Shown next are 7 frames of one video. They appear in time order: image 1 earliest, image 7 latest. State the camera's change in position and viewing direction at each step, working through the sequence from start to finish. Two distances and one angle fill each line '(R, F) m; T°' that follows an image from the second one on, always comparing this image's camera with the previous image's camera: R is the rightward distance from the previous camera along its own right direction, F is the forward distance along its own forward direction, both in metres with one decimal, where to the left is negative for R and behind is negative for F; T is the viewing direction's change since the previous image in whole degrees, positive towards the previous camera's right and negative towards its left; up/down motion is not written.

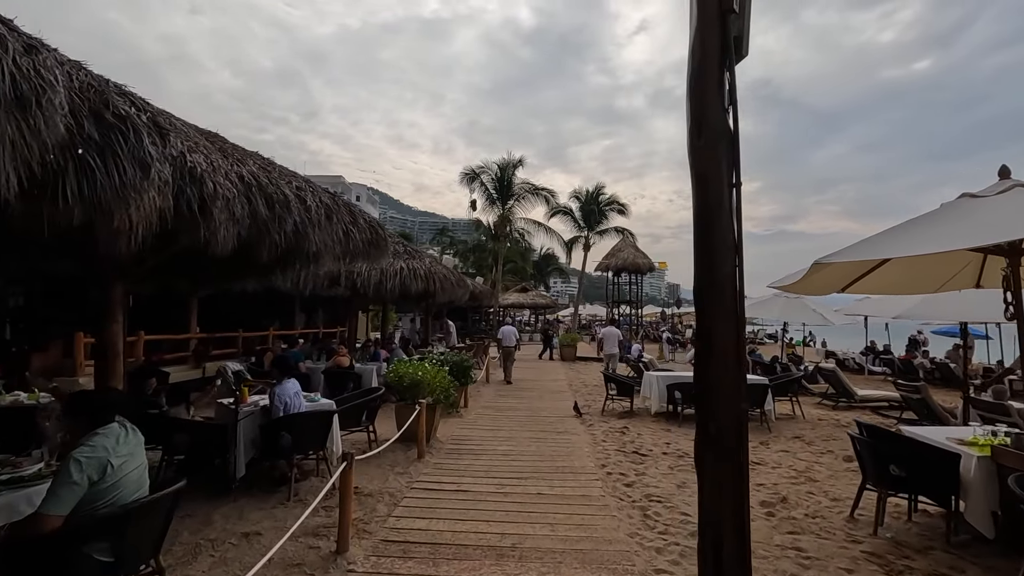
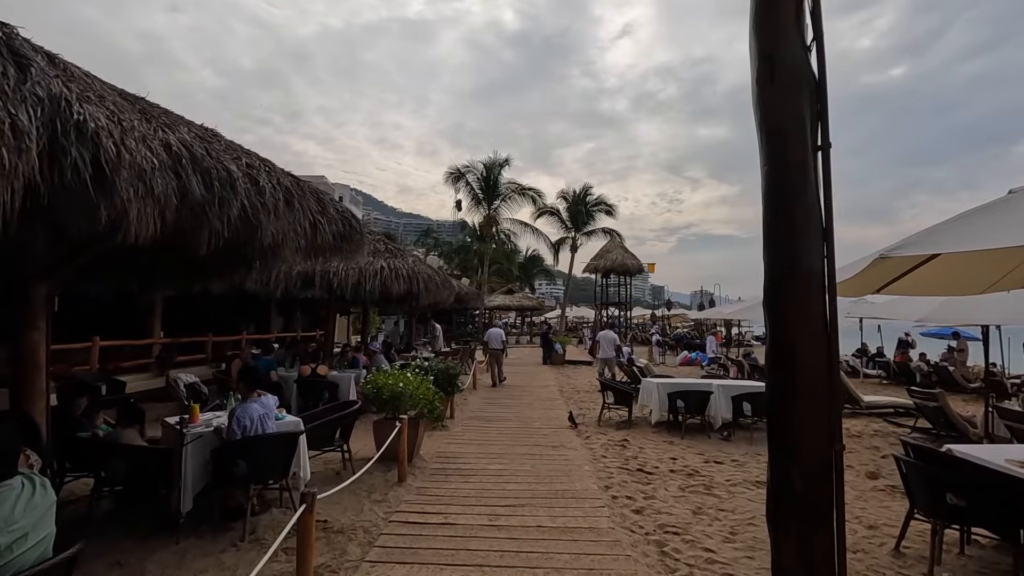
(-0.1, +0.7) m; +2°
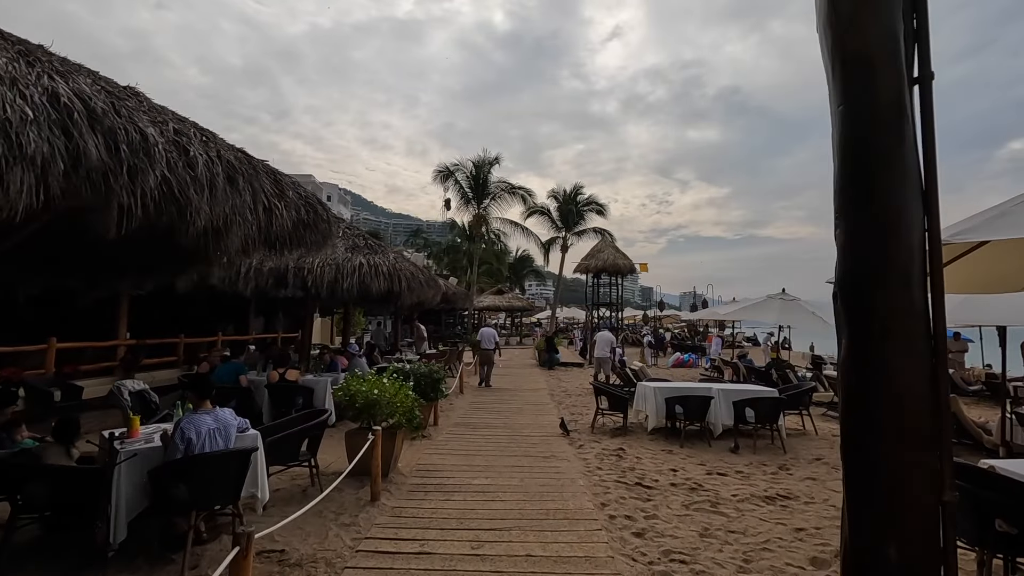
(0.0, +0.6) m; +1°
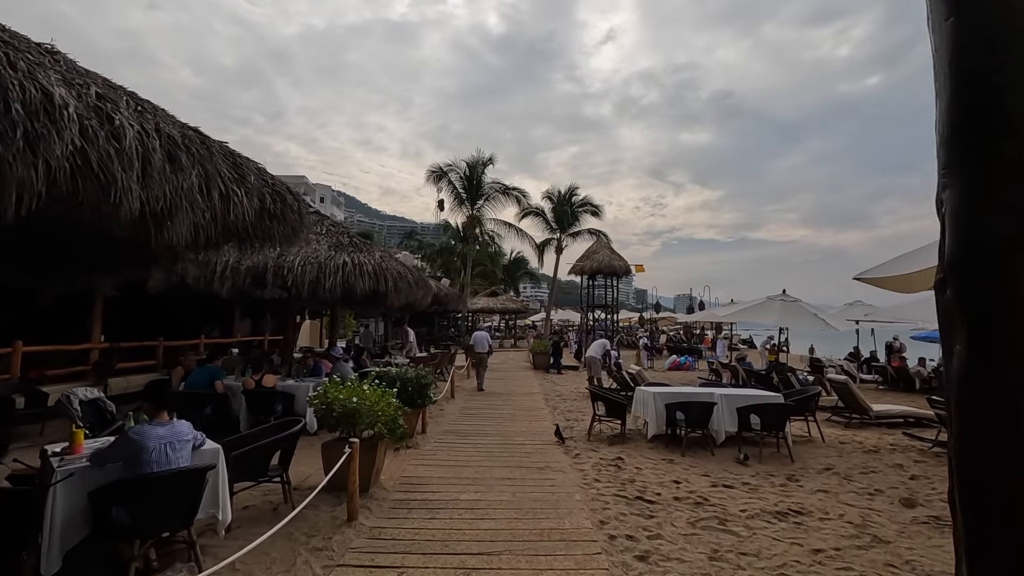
(0.0, +0.4) m; +1°
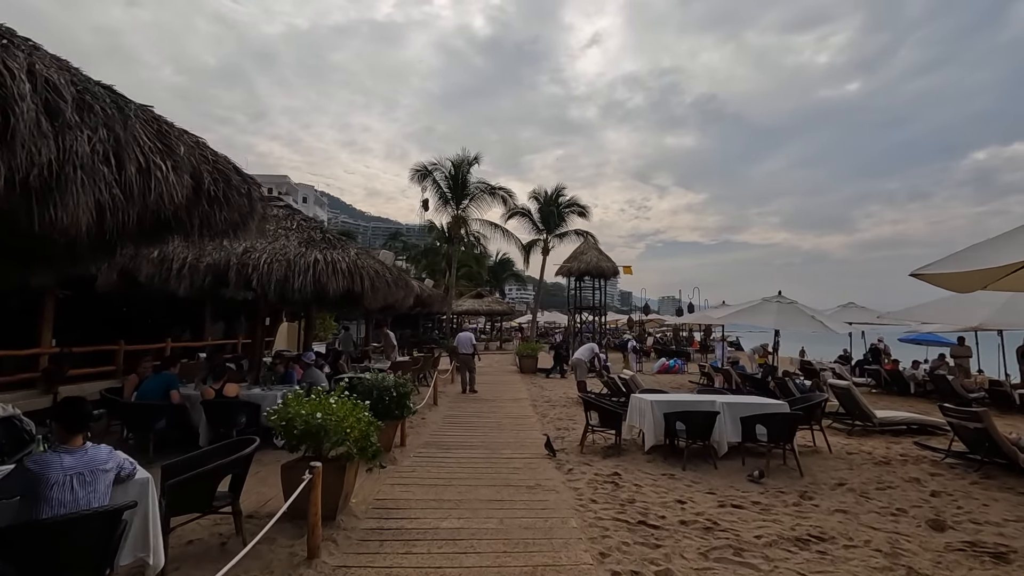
(0.0, +0.6) m; +2°
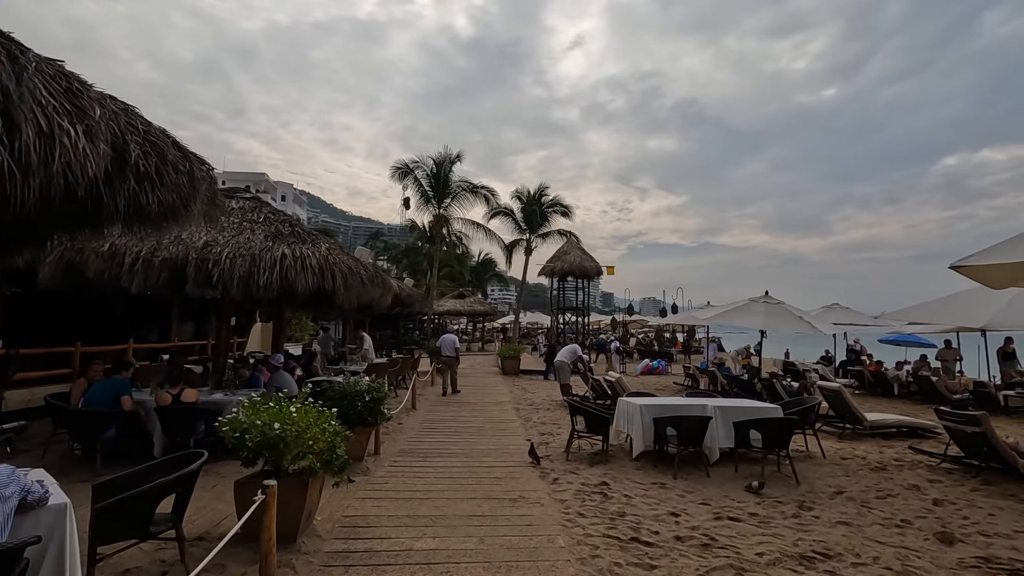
(0.0, +0.4) m; +2°
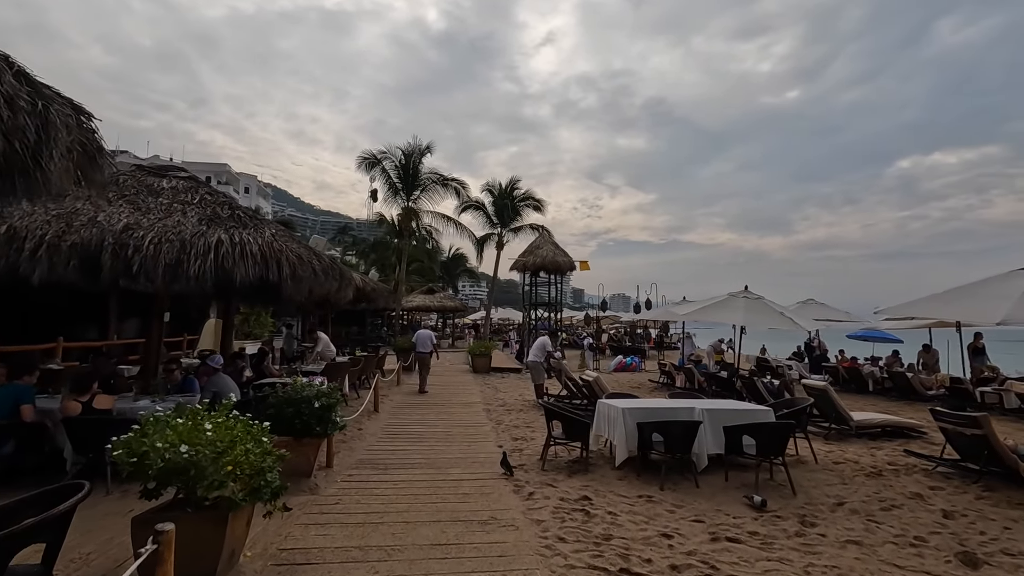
(0.0, +0.7) m; +3°
